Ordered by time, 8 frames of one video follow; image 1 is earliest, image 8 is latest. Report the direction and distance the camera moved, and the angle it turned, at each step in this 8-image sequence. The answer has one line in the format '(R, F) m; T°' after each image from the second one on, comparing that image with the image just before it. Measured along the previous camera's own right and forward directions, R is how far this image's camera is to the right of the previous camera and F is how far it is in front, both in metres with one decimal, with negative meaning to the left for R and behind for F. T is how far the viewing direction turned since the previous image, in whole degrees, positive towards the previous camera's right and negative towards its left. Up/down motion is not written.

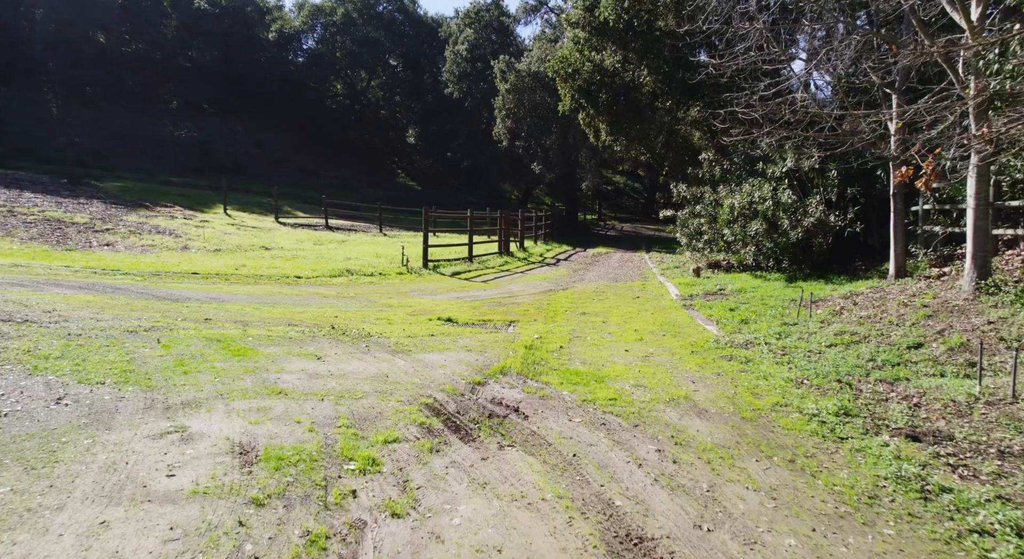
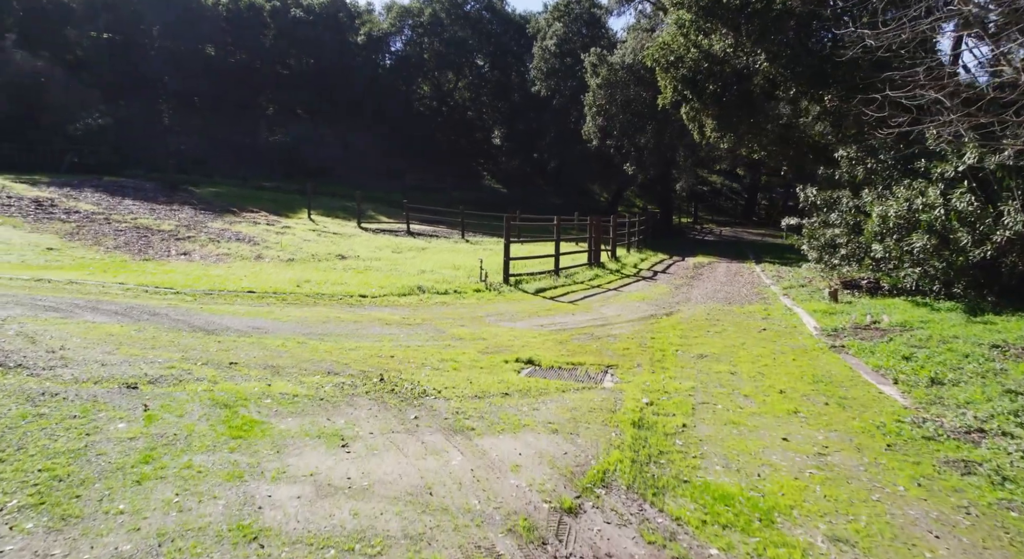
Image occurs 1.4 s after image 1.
(-0.1, +1.7) m; -8°
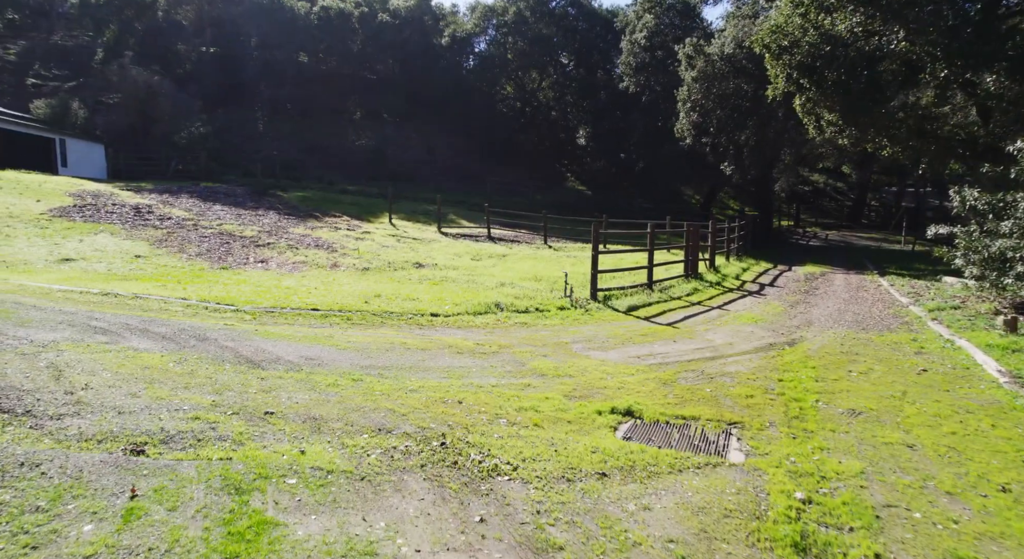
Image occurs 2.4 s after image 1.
(-0.1, +1.2) m; -7°
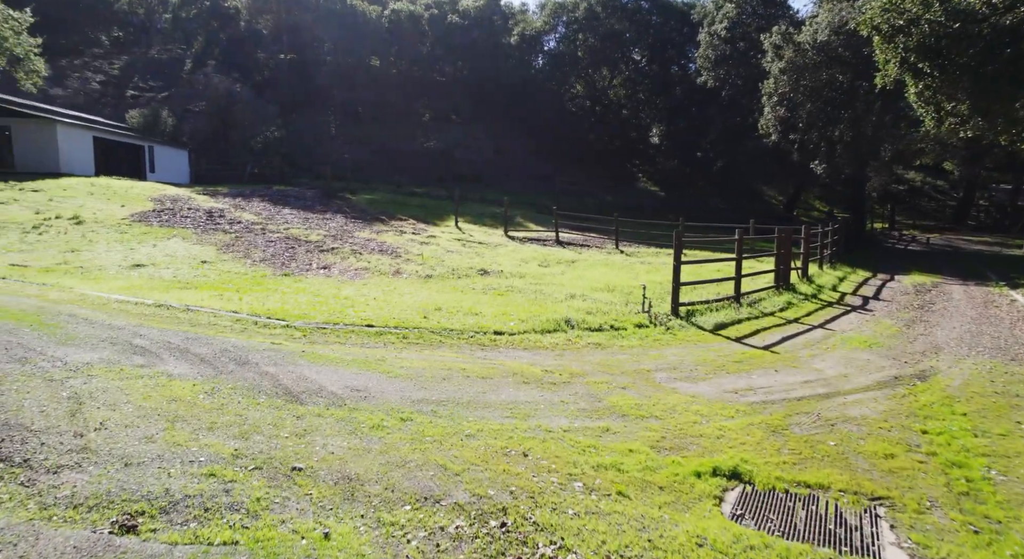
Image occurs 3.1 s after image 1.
(-0.1, +1.0) m; -6°
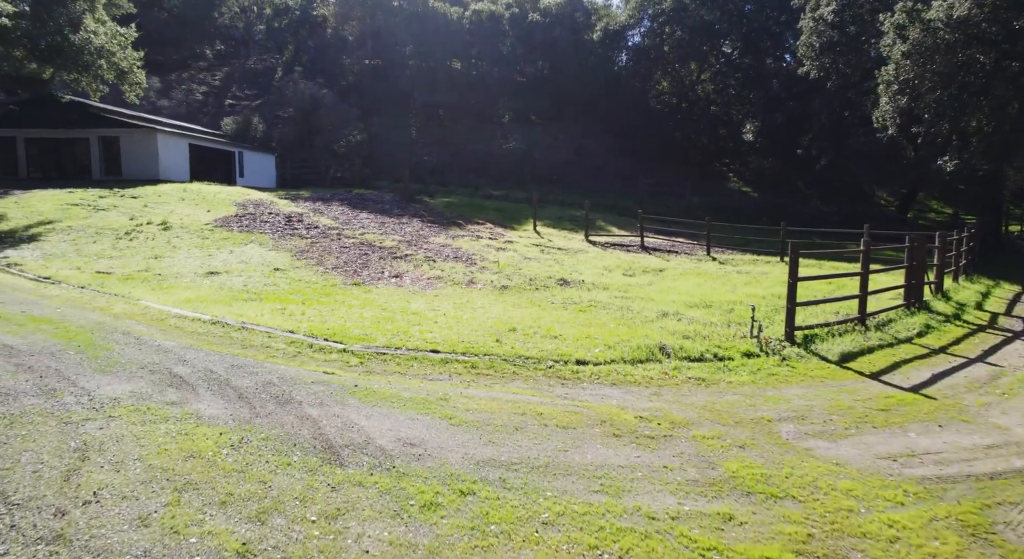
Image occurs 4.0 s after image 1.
(-0.1, +1.2) m; -7°
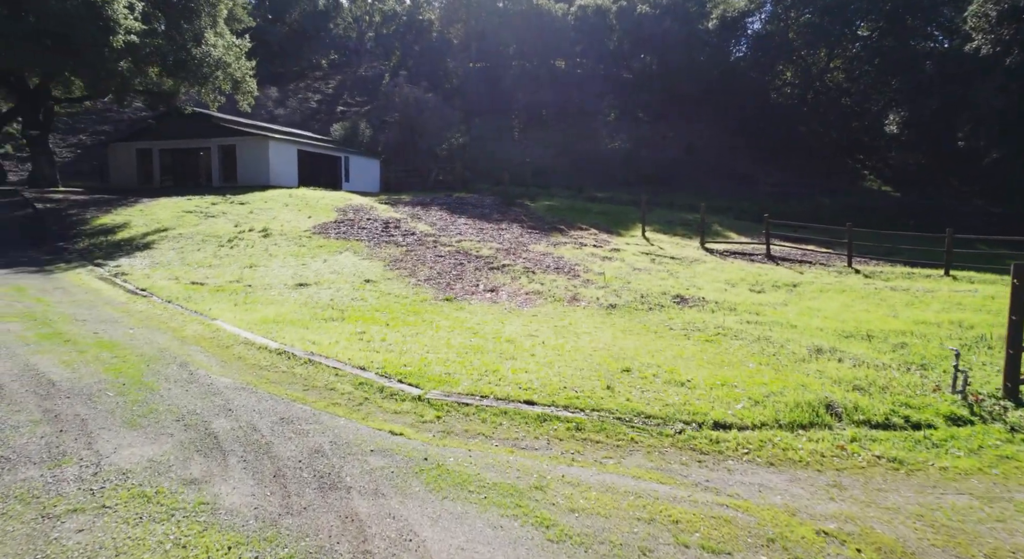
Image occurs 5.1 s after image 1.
(-0.2, +1.6) m; -9°
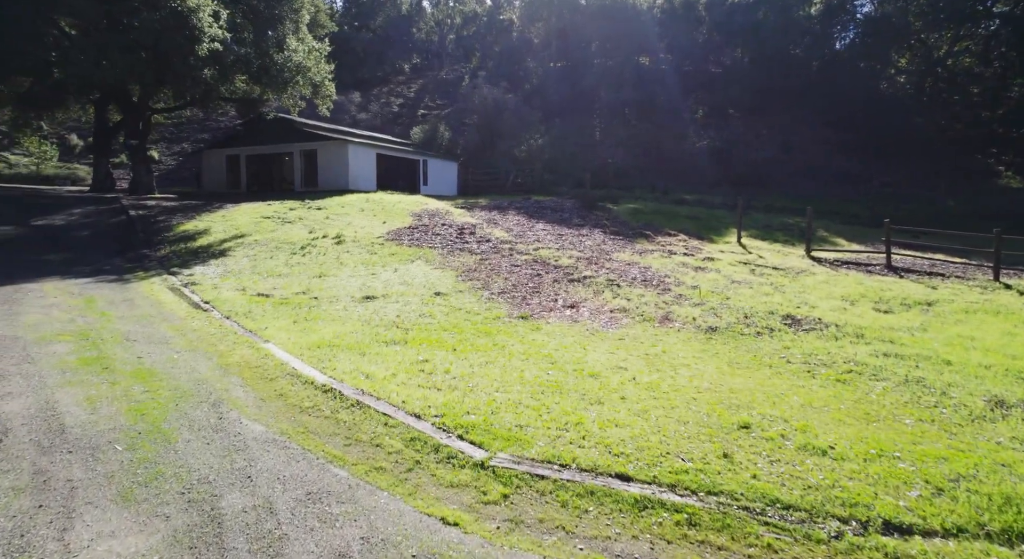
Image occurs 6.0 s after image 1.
(-0.1, +1.3) m; -7°
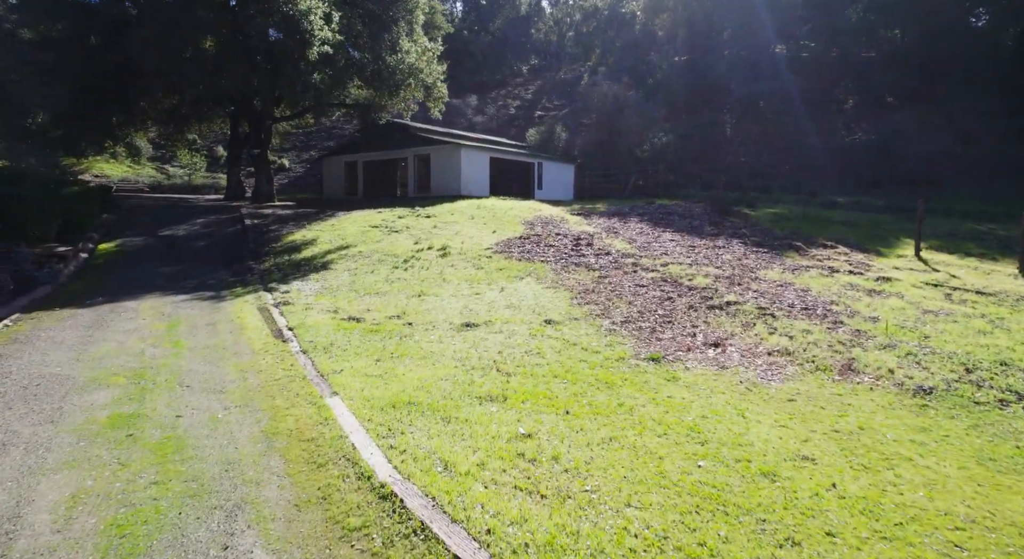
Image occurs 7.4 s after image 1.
(-0.2, +2.1) m; -11°
